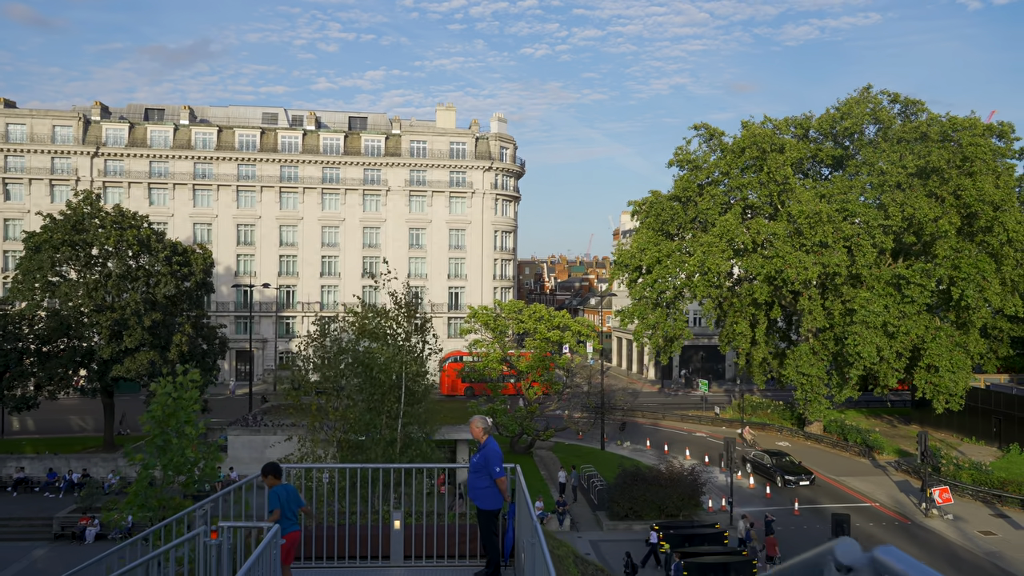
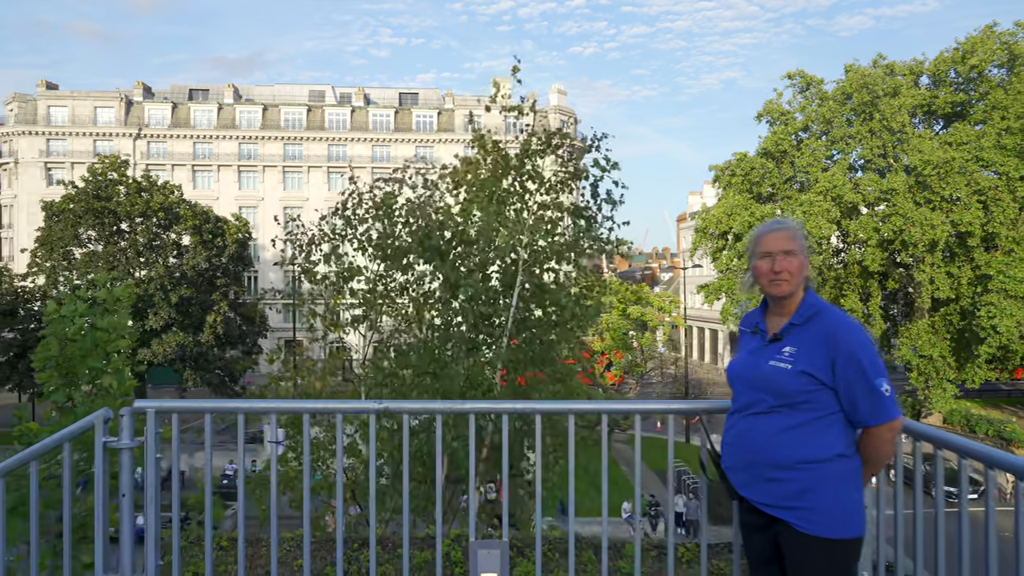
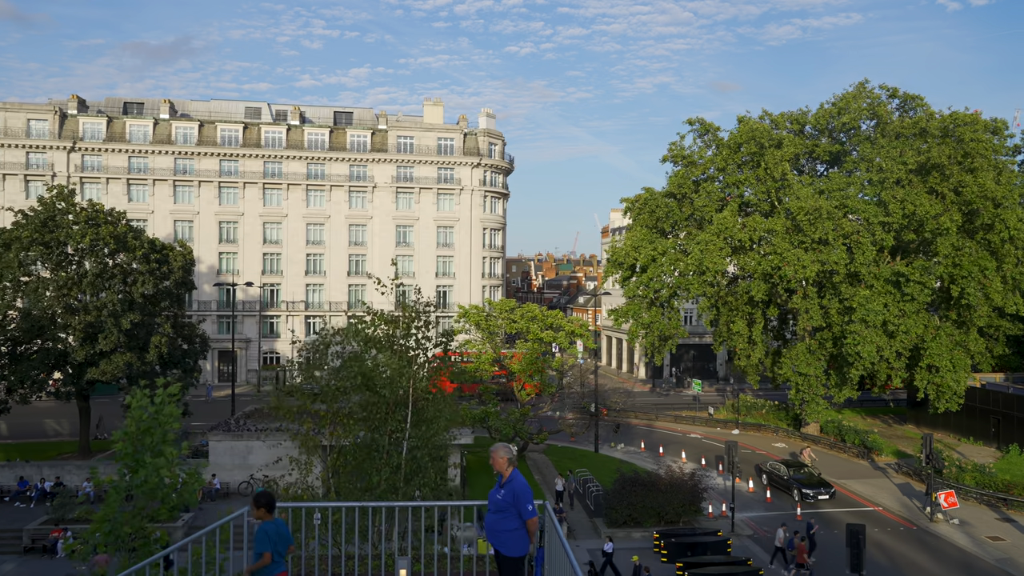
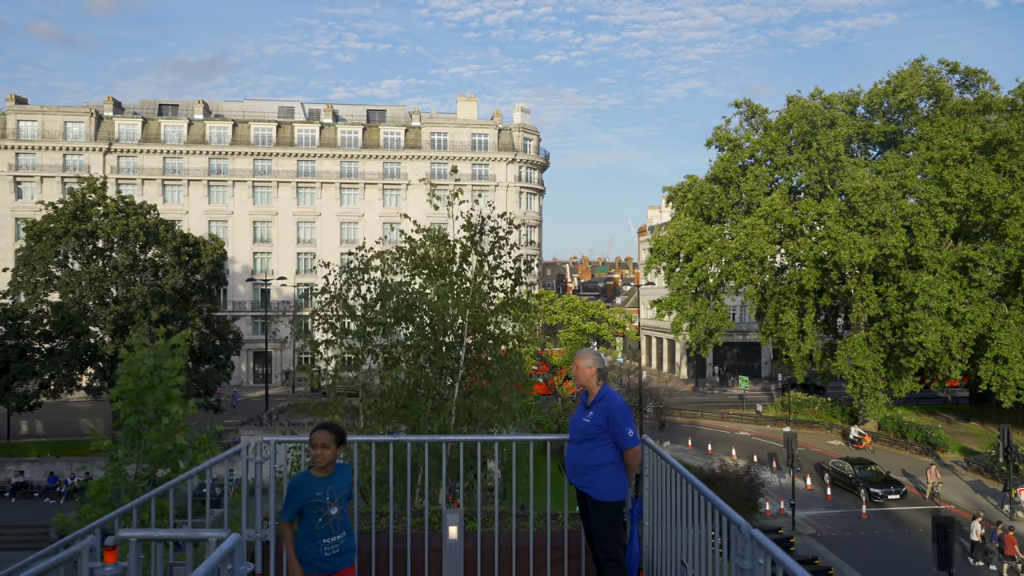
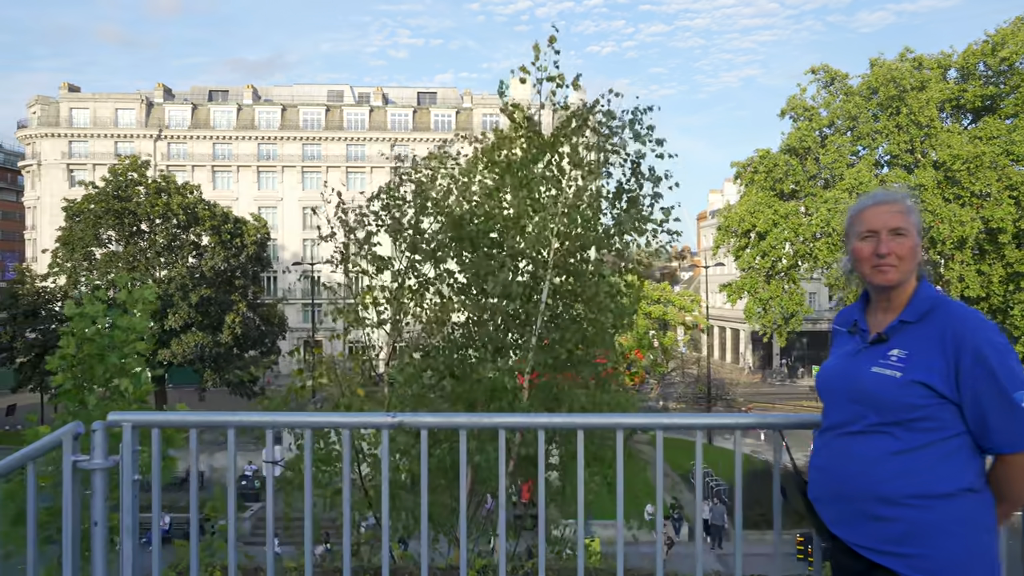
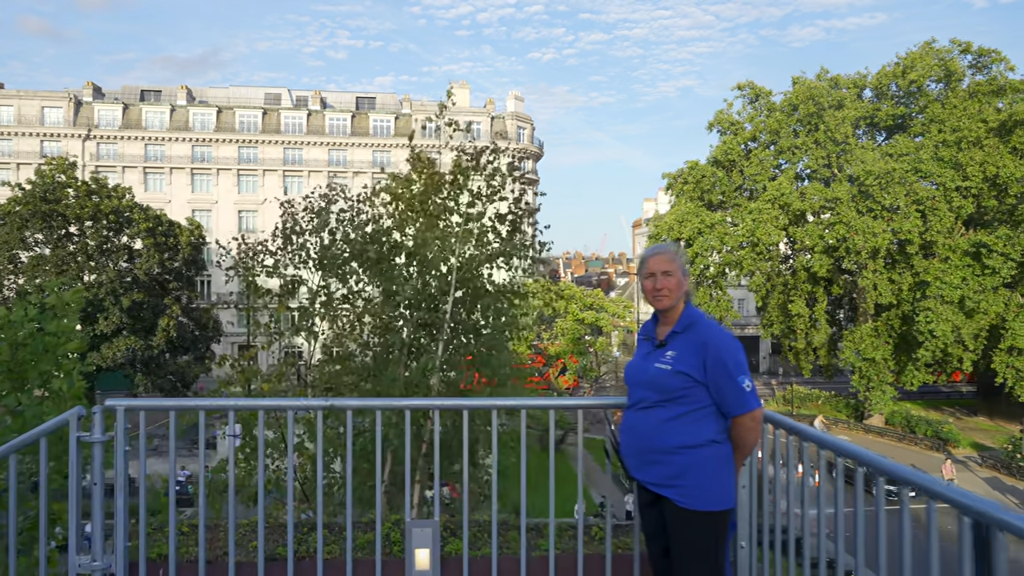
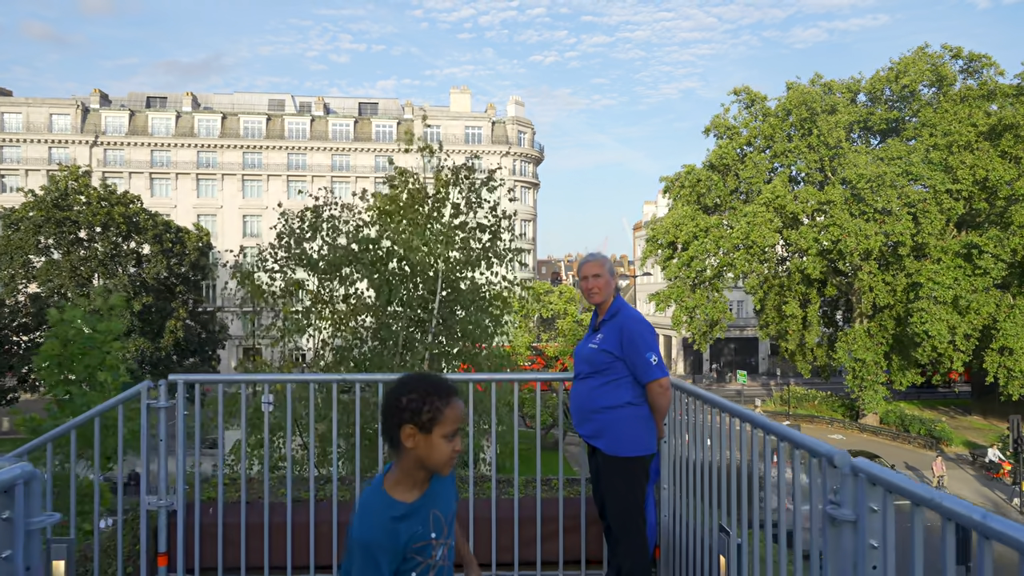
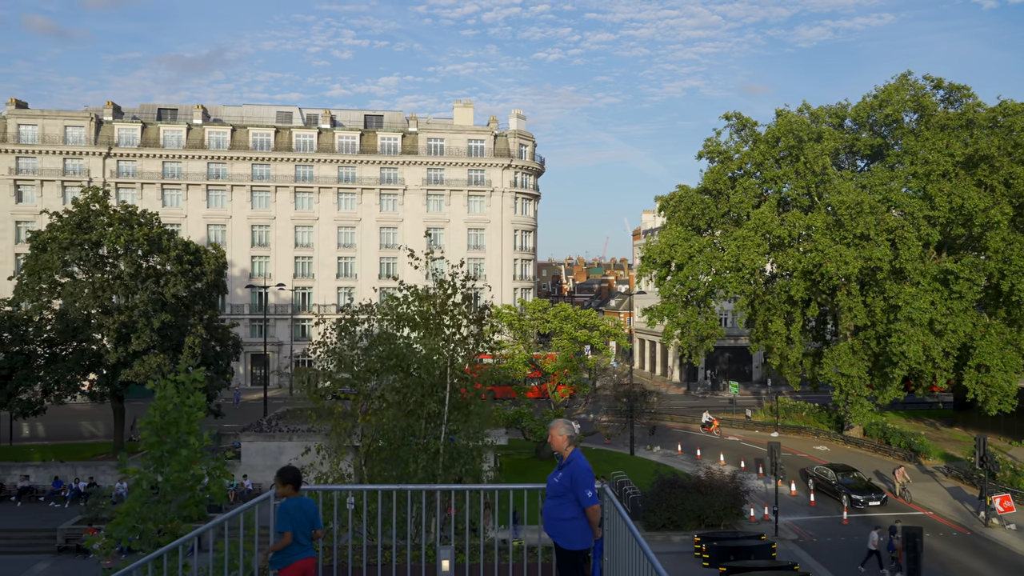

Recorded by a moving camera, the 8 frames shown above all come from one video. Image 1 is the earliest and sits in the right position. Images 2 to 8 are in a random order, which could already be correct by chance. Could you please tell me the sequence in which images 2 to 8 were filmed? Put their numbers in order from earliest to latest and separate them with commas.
3, 8, 4, 7, 6, 2, 5
